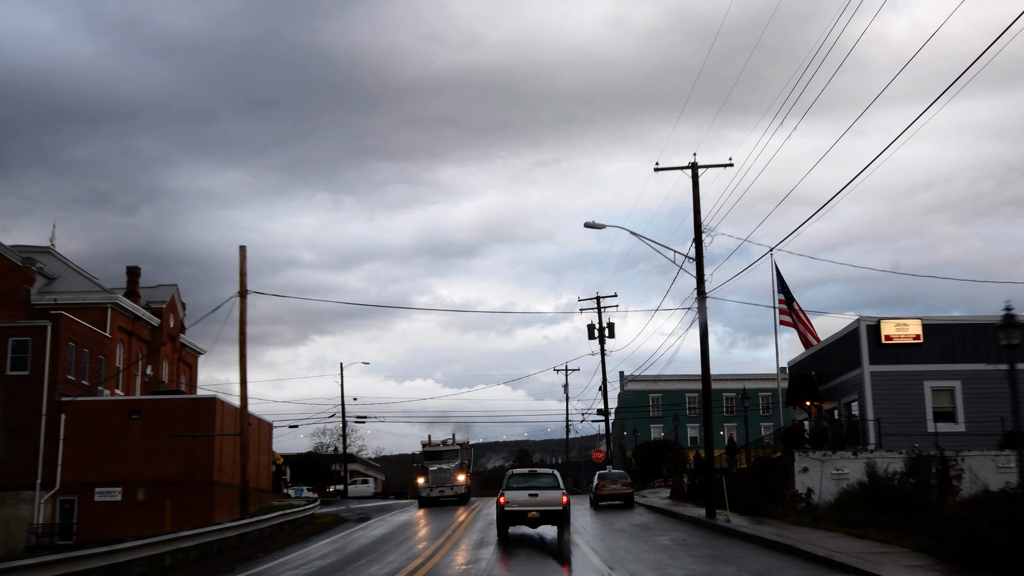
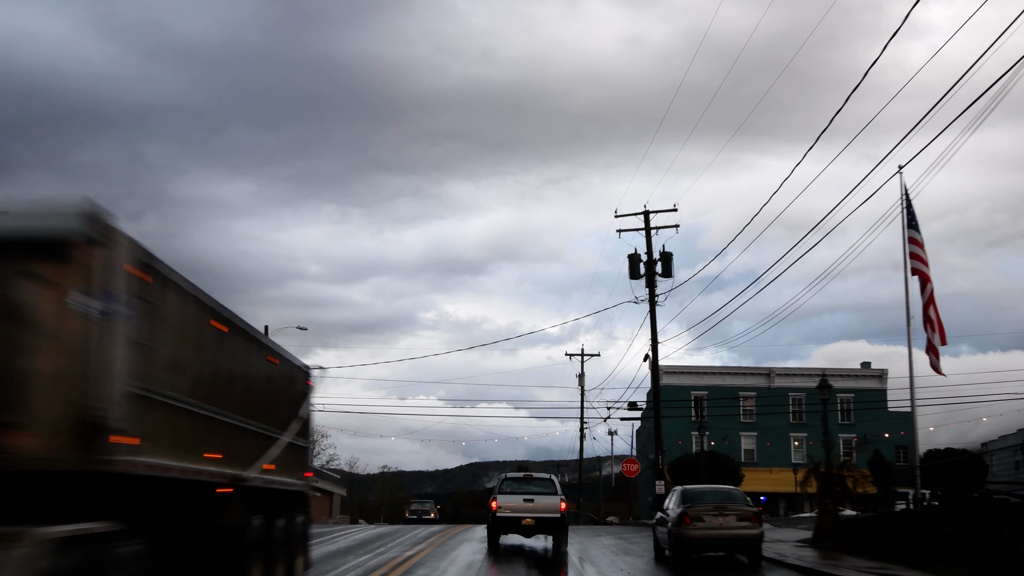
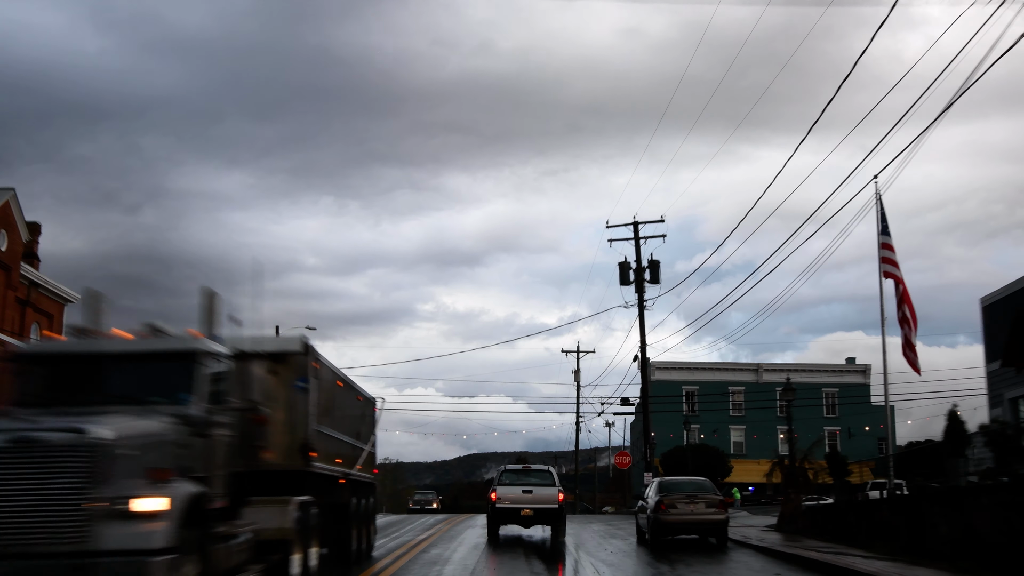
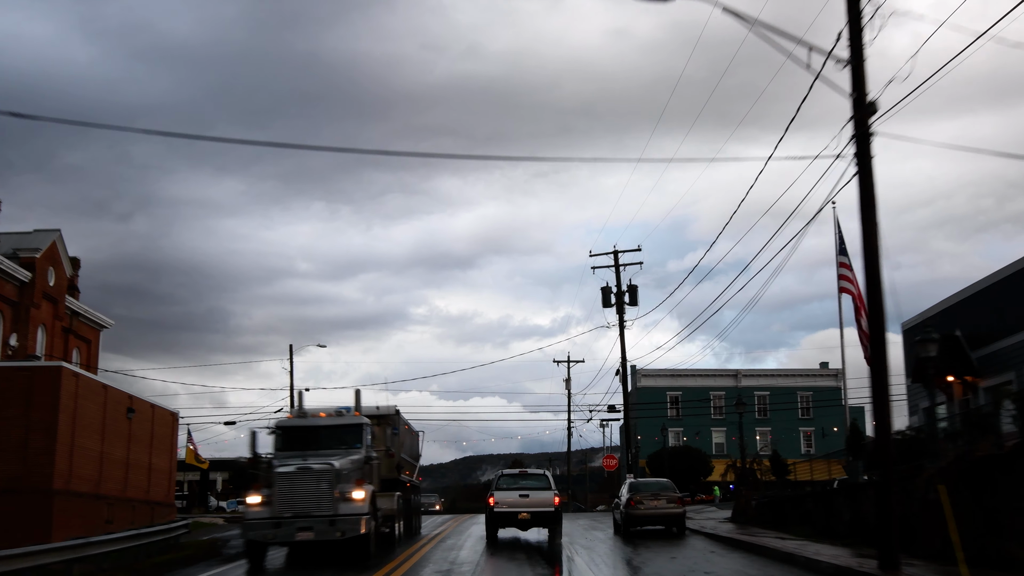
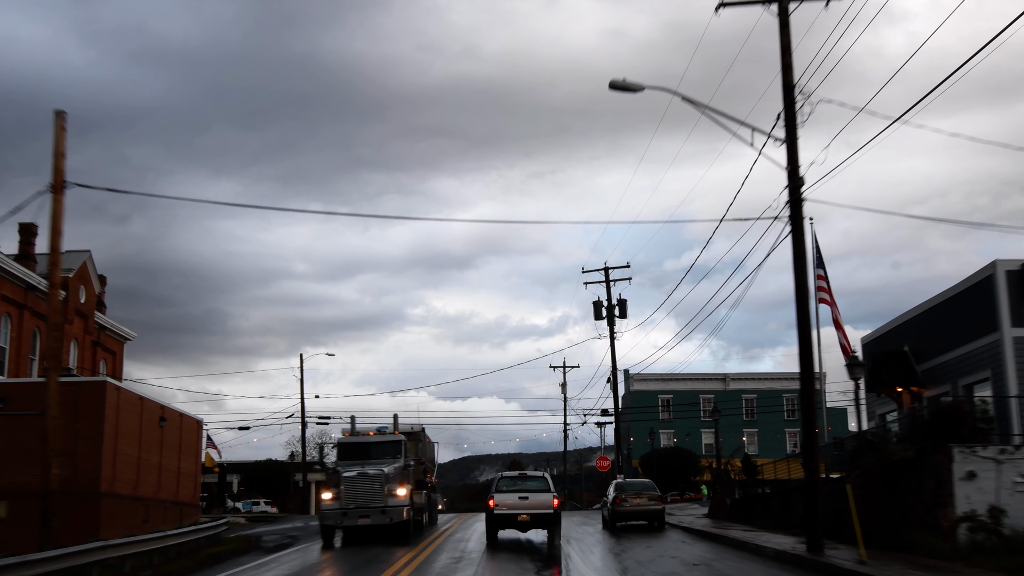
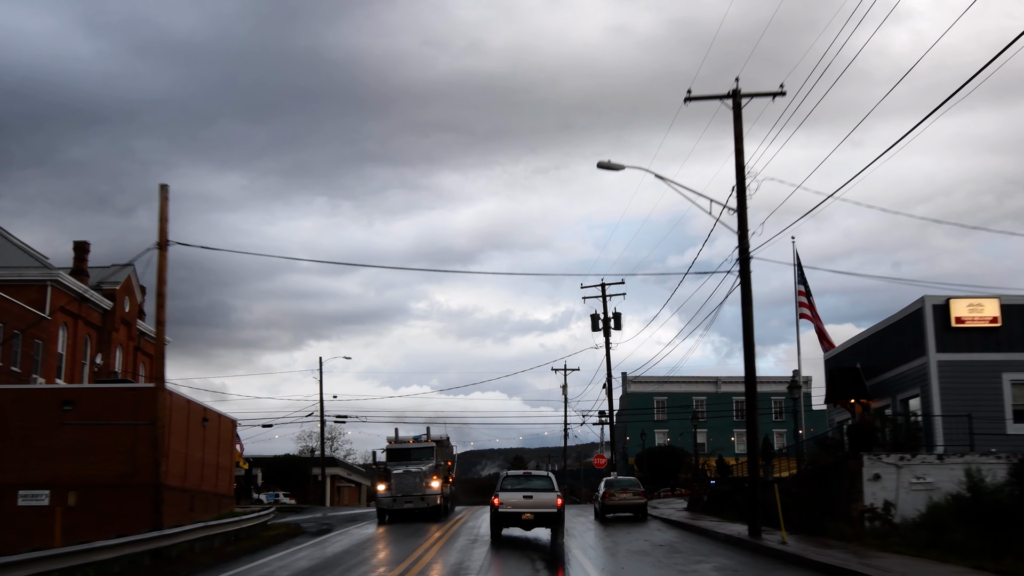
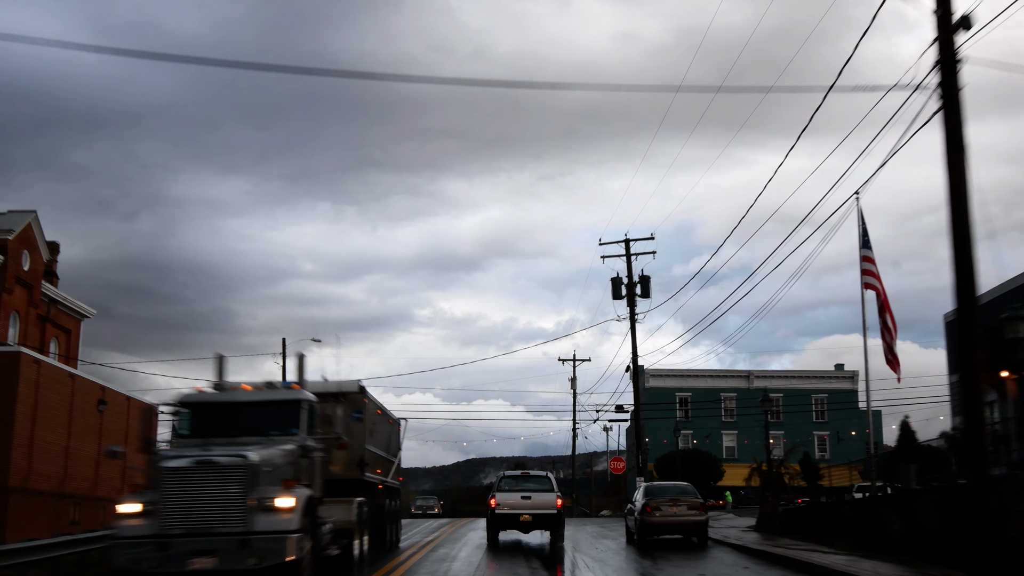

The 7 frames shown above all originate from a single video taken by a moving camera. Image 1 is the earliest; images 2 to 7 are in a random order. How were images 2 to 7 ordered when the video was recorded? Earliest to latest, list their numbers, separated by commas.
6, 5, 4, 7, 3, 2
